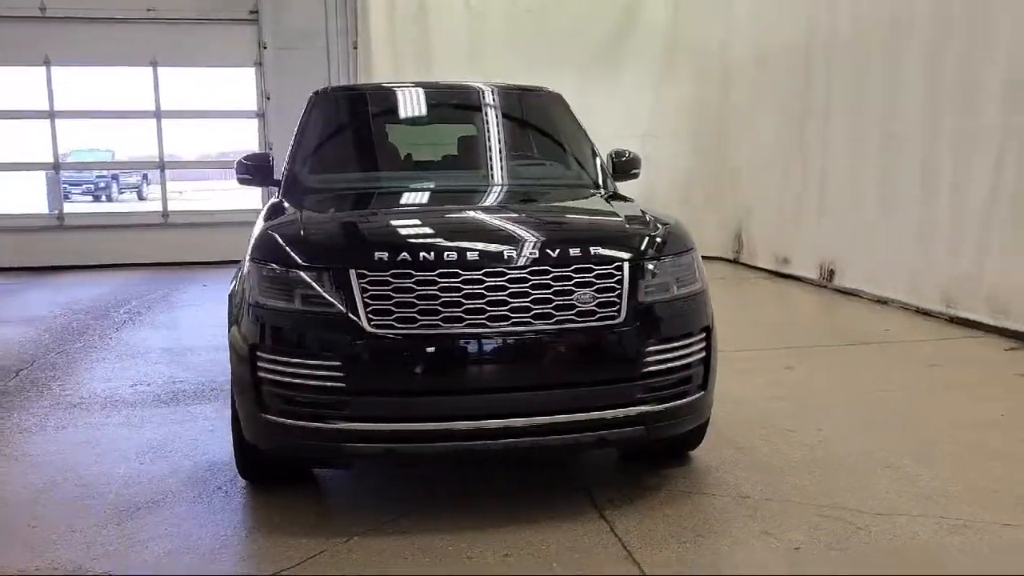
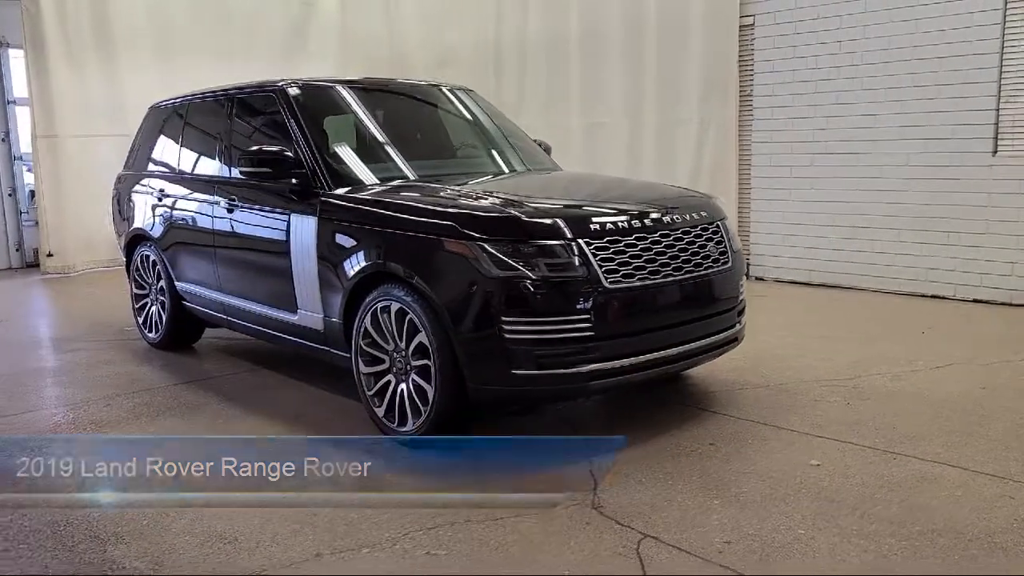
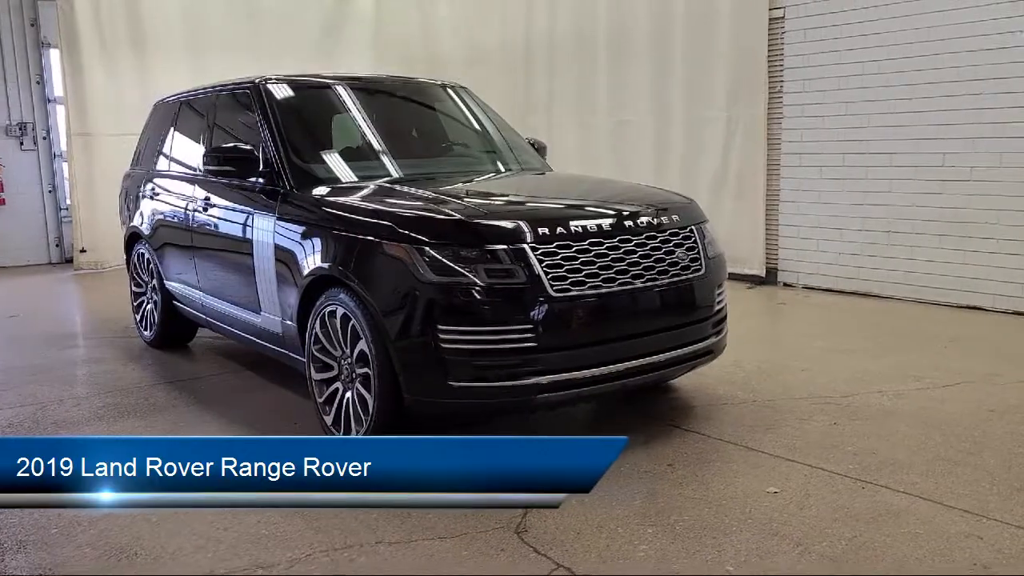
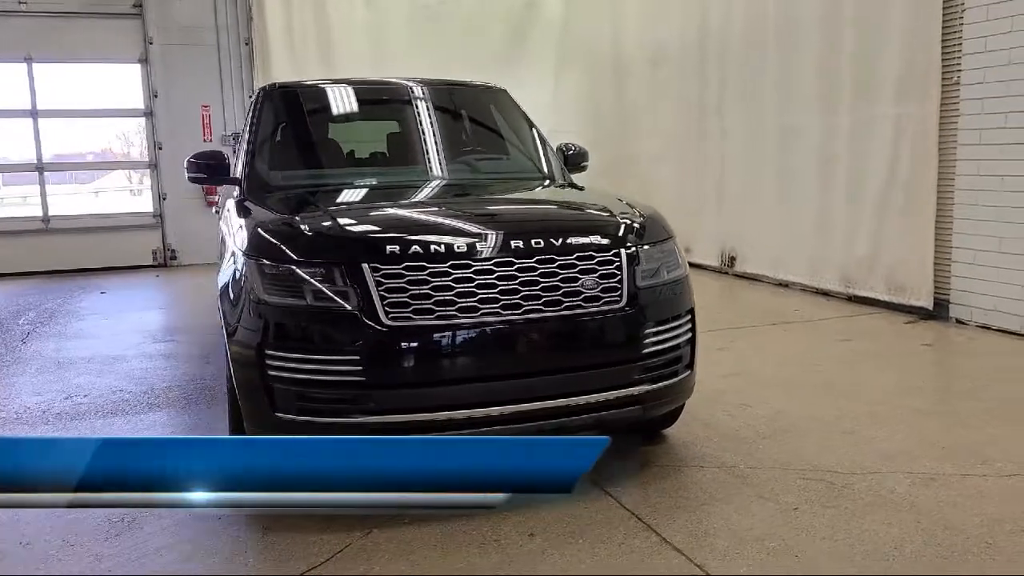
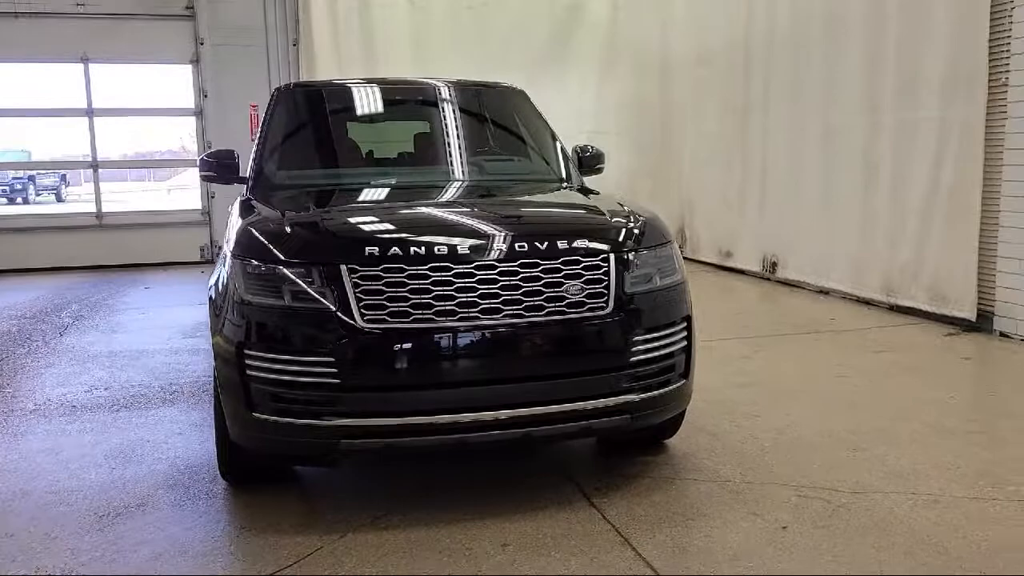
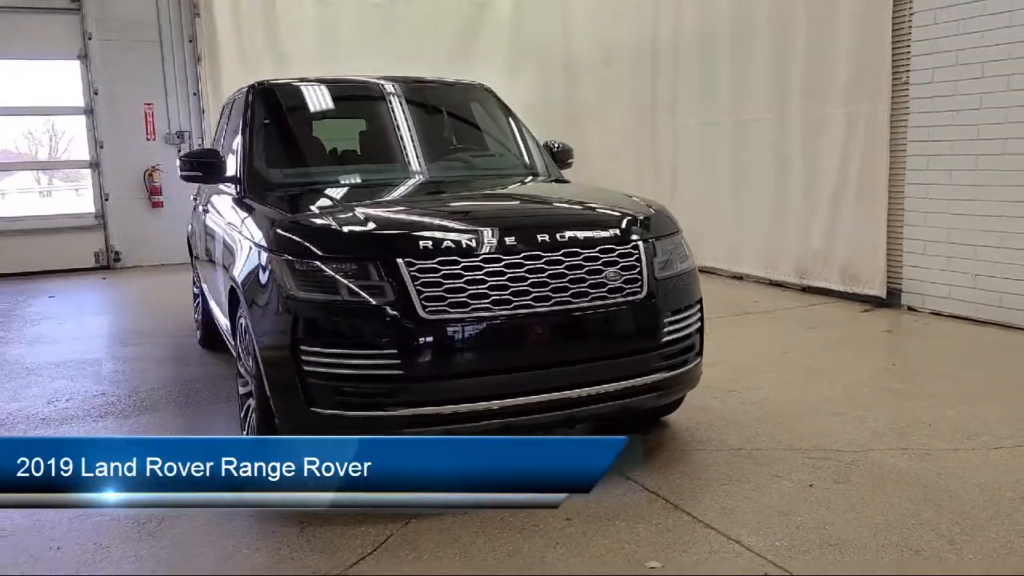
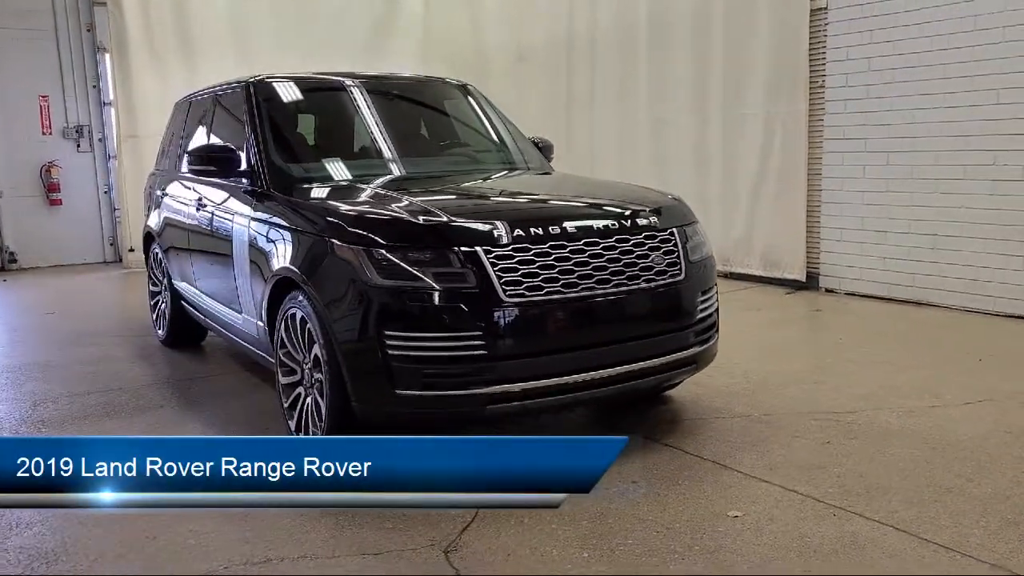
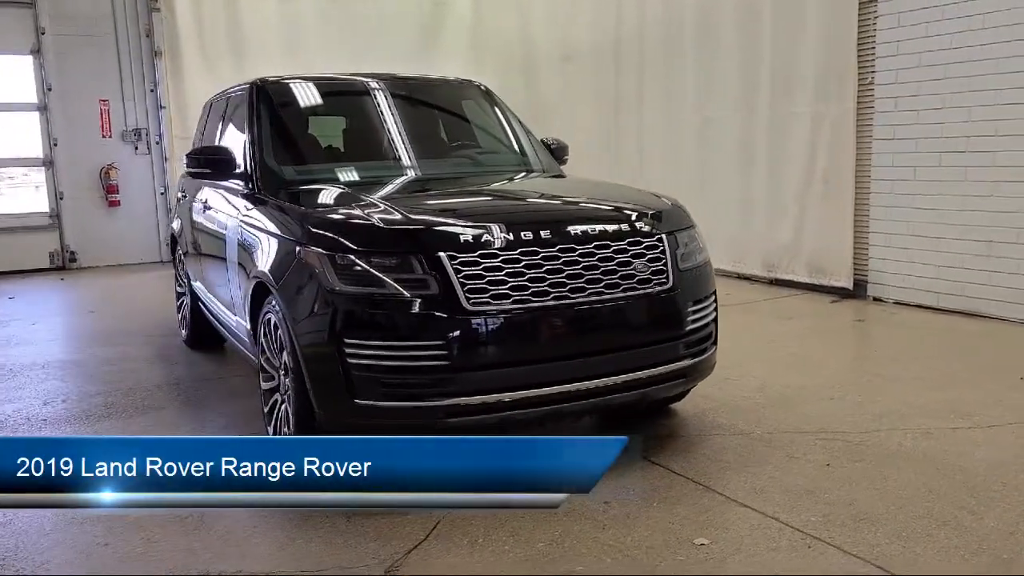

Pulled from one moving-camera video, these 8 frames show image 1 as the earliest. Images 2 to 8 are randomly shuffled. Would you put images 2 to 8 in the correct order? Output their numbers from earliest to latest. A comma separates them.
5, 4, 6, 8, 7, 3, 2
